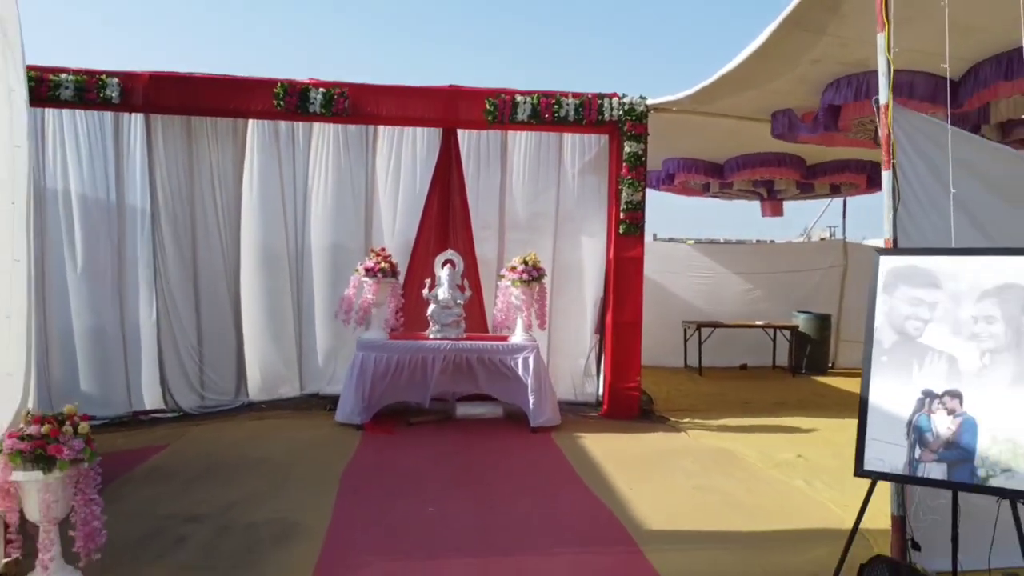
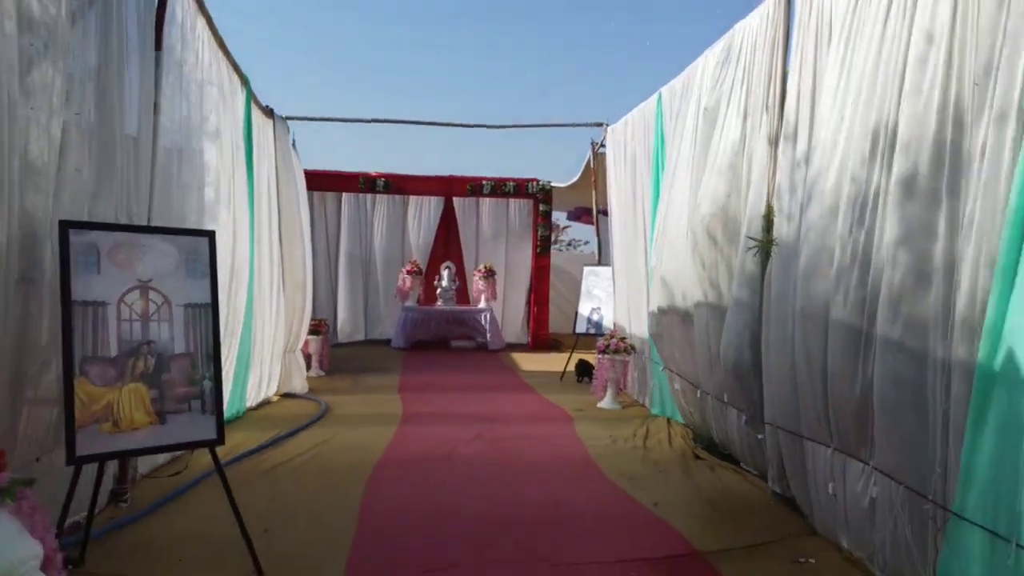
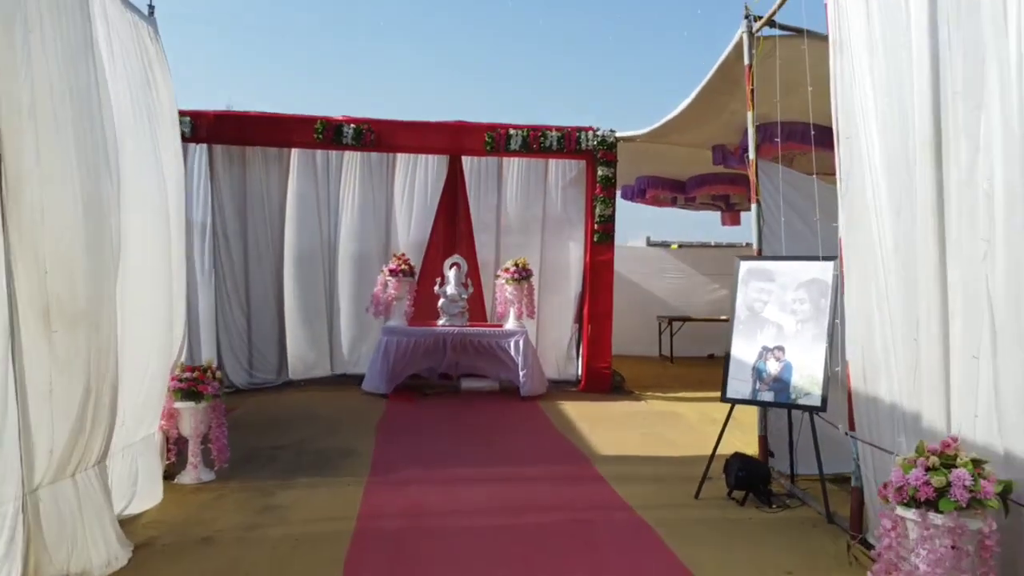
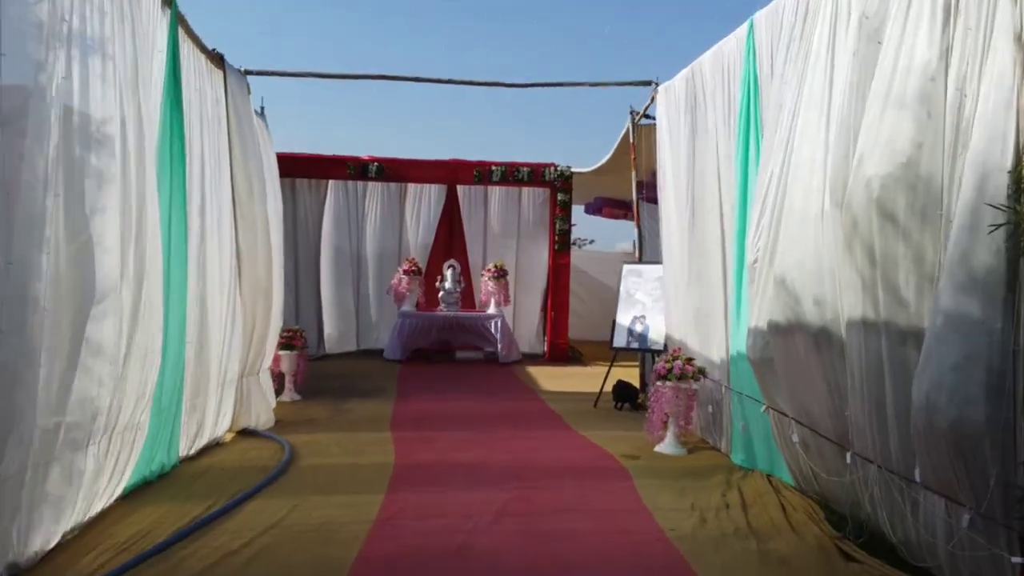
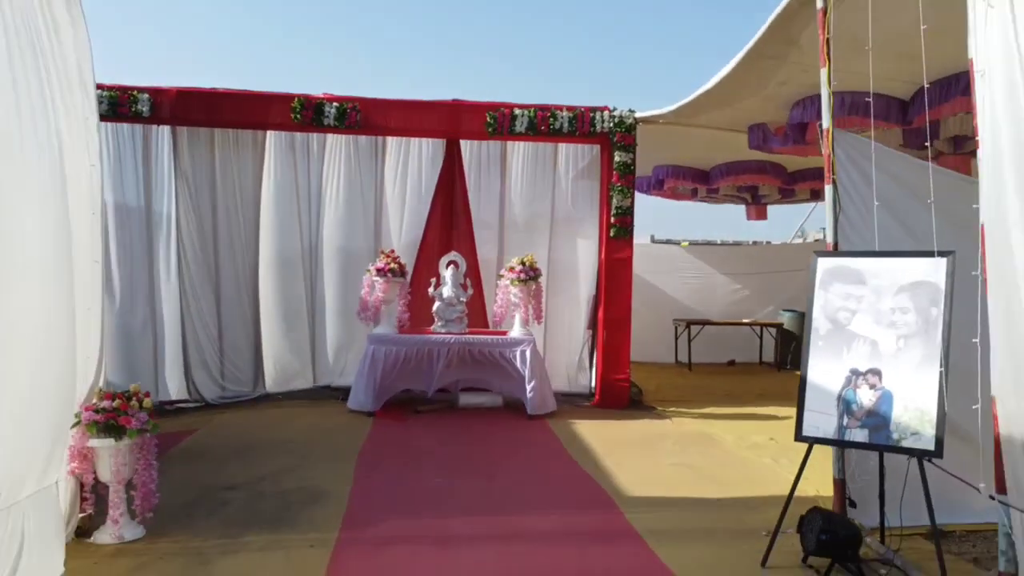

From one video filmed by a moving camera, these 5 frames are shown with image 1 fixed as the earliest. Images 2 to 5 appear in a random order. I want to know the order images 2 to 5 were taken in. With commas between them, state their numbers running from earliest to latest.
5, 3, 4, 2
